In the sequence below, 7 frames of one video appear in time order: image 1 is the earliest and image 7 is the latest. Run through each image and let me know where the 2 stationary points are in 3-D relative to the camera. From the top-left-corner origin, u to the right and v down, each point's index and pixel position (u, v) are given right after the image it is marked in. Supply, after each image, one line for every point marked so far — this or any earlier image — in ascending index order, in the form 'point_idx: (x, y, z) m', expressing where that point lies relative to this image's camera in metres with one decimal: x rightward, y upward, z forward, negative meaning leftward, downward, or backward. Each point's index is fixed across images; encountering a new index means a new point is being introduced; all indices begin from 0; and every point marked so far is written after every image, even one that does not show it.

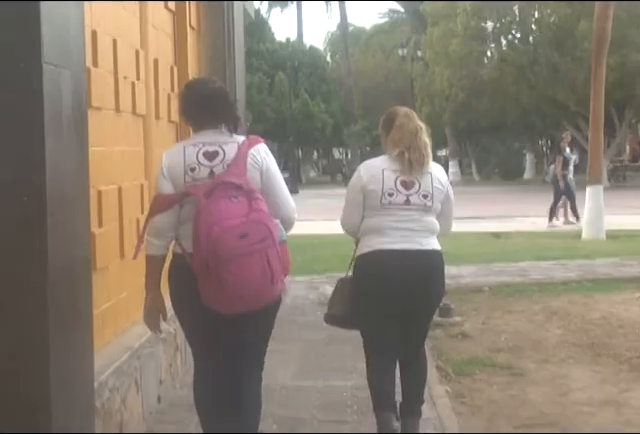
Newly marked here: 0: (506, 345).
0: (+1.2, -0.8, +8.0) m
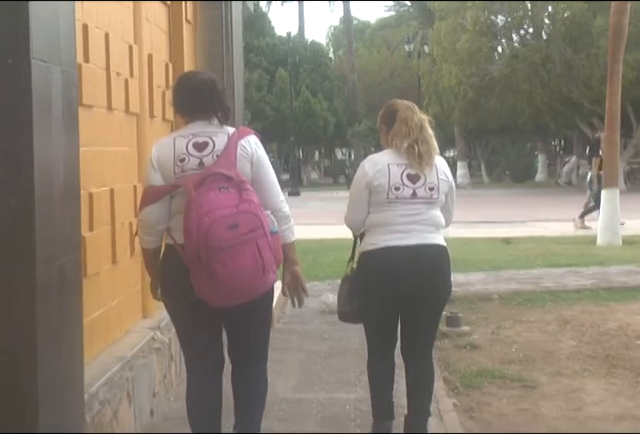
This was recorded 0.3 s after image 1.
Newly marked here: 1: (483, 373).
0: (+1.2, -0.9, +7.6) m
1: (+1.0, -0.9, +7.3) m
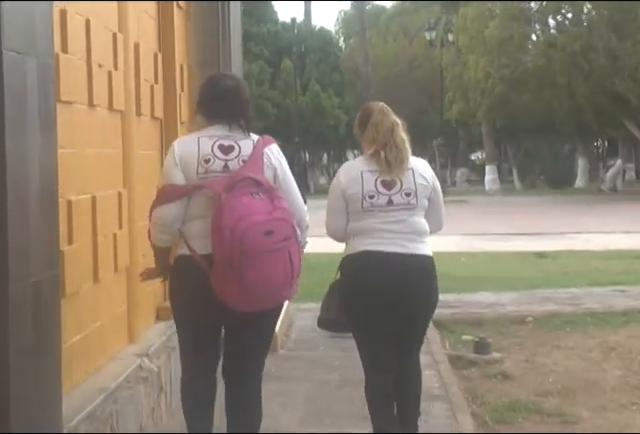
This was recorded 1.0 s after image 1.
0: (+1.3, -0.9, +6.7) m
1: (+1.0, -1.0, +6.4) m
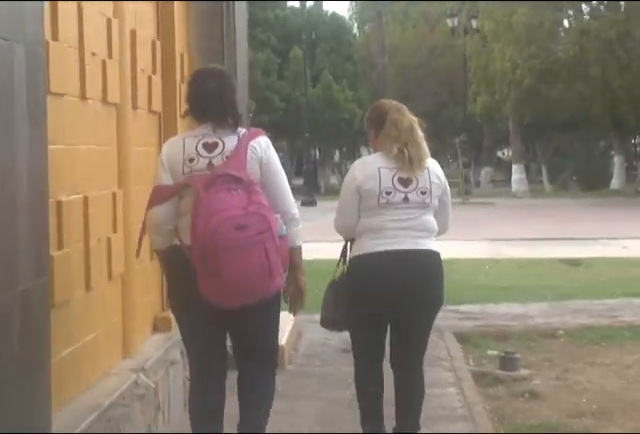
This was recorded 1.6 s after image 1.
0: (+1.3, -1.0, +6.1) m
1: (+1.1, -1.0, +5.8) m
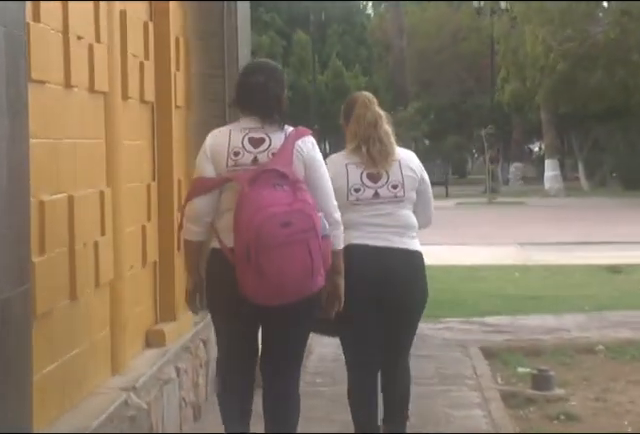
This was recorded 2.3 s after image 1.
0: (+1.4, -1.0, +5.5) m
1: (+1.1, -1.0, +5.2) m
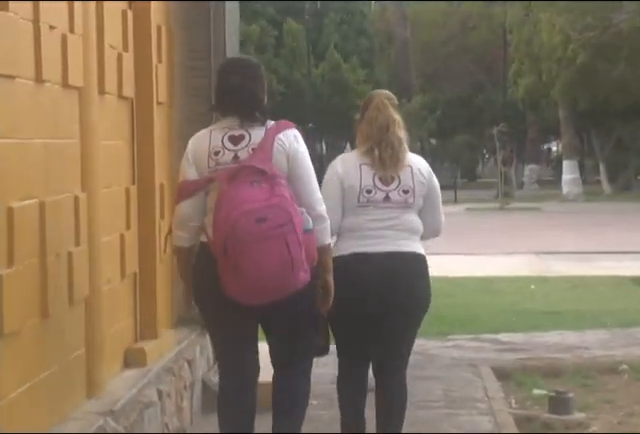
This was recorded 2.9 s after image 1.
0: (+1.4, -1.0, +5.0) m
1: (+1.1, -1.0, +4.7) m
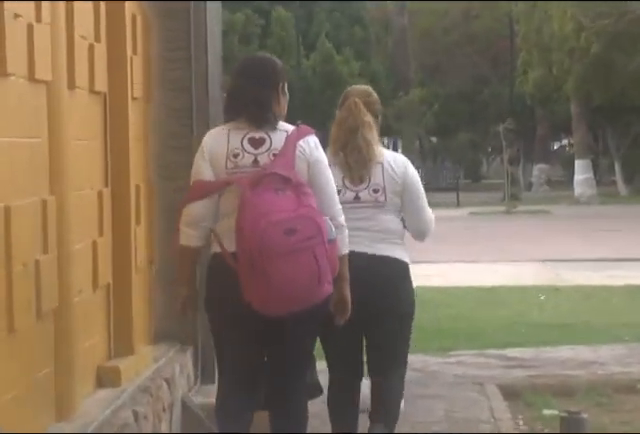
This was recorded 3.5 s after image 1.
0: (+1.3, -1.0, +4.6) m
1: (+1.1, -1.0, +4.3) m
